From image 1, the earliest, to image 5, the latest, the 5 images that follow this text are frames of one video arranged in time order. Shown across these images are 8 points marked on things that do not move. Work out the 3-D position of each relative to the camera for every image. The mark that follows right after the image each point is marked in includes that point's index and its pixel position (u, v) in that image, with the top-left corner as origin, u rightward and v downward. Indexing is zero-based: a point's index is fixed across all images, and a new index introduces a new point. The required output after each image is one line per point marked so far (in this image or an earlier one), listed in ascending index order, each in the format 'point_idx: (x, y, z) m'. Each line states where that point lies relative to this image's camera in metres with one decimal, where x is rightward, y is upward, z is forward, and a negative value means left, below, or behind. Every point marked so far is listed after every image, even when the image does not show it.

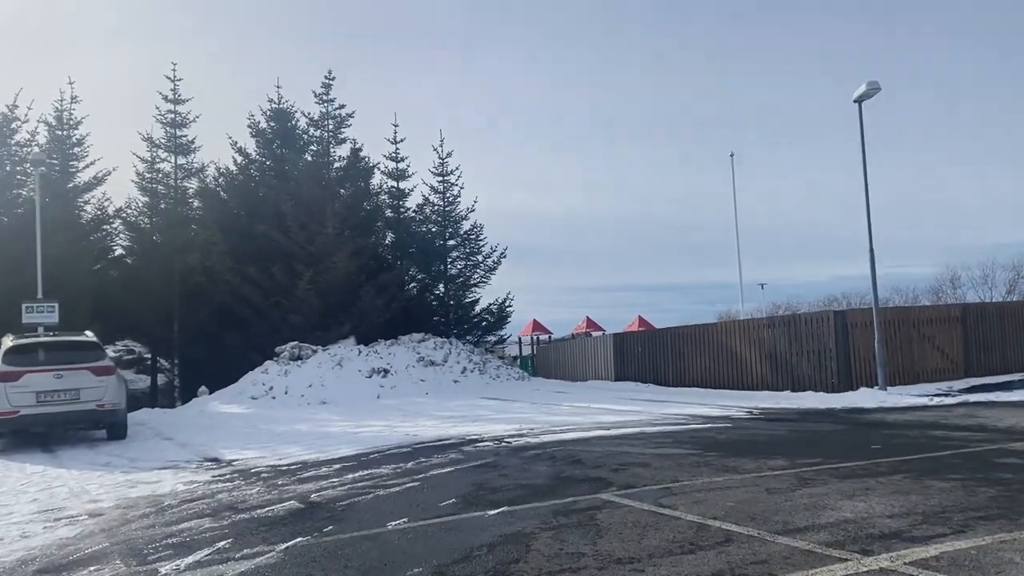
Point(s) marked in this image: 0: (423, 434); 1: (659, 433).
0: (-1.6, -2.6, +15.2) m
1: (+2.4, -2.4, +14.1) m
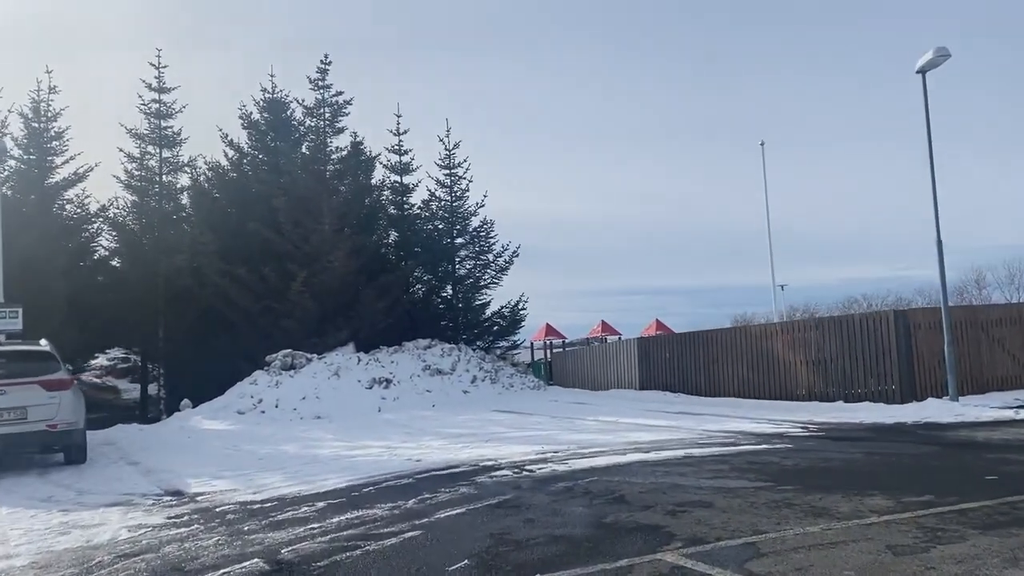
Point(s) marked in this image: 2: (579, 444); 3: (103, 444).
0: (-1.3, -2.6, +12.9) m
1: (+2.7, -2.4, +11.8) m
2: (+1.1, -2.5, +13.5) m
3: (-8.0, -3.1, +16.6) m
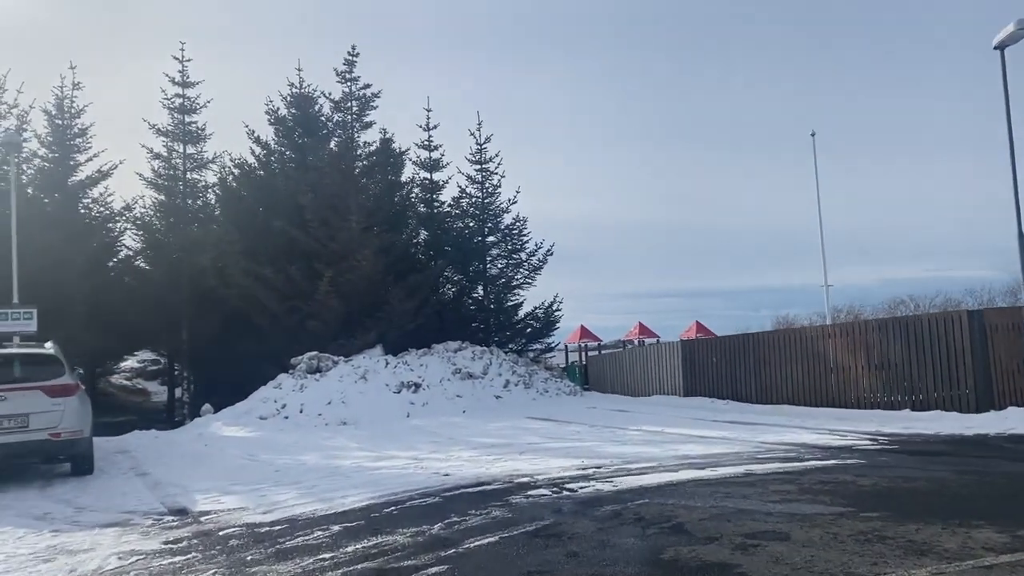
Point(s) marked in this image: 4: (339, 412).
0: (-0.7, -2.5, +11.8) m
1: (+3.2, -2.3, +10.5) m
2: (+1.6, -2.5, +12.2) m
3: (-7.3, -3.0, +15.7) m
4: (-3.9, -2.8, +18.9) m
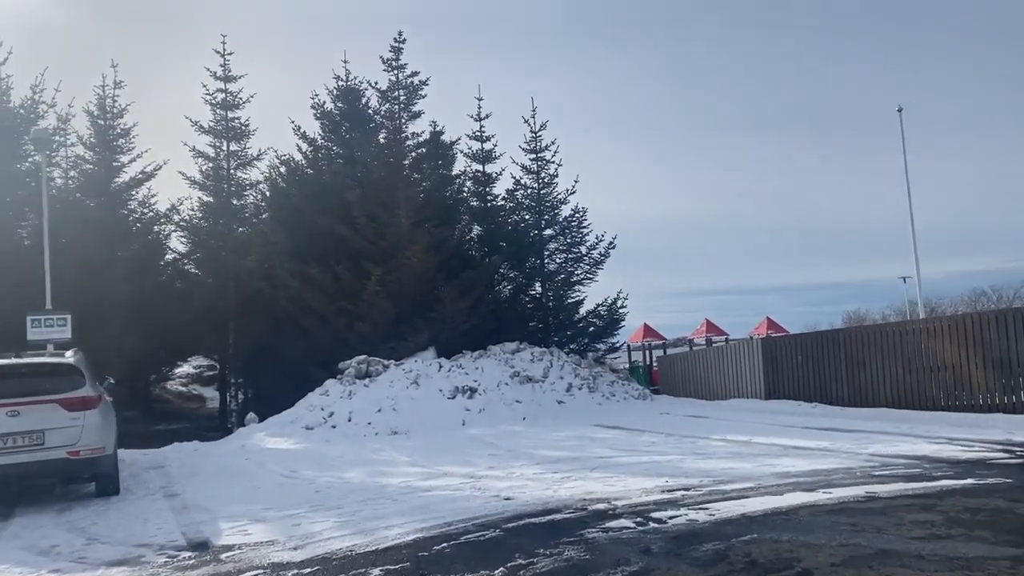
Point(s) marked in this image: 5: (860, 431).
0: (+0.1, -2.5, +10.2) m
1: (+4.0, -2.2, +8.6) m
2: (+2.5, -2.3, +10.5) m
3: (-6.2, -3.1, +14.5) m
4: (-2.5, -2.7, +17.5) m
5: (+5.9, -2.4, +14.3) m
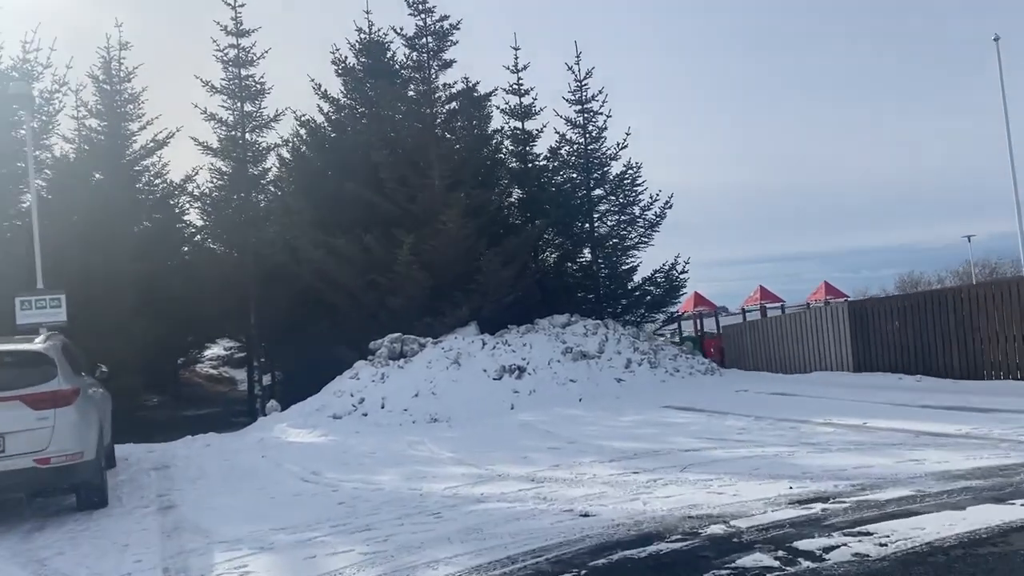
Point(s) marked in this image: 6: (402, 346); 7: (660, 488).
0: (+0.8, -2.0, +7.8) m
1: (+4.6, -1.7, +6.1) m
2: (+3.2, -1.8, +8.0) m
3: (-5.3, -2.7, +12.4) m
4: (-1.5, -2.1, +15.3) m
5: (+6.7, -1.7, +11.7) m
6: (-2.4, -1.2, +18.1) m
7: (+1.5, -2.0, +8.4) m
